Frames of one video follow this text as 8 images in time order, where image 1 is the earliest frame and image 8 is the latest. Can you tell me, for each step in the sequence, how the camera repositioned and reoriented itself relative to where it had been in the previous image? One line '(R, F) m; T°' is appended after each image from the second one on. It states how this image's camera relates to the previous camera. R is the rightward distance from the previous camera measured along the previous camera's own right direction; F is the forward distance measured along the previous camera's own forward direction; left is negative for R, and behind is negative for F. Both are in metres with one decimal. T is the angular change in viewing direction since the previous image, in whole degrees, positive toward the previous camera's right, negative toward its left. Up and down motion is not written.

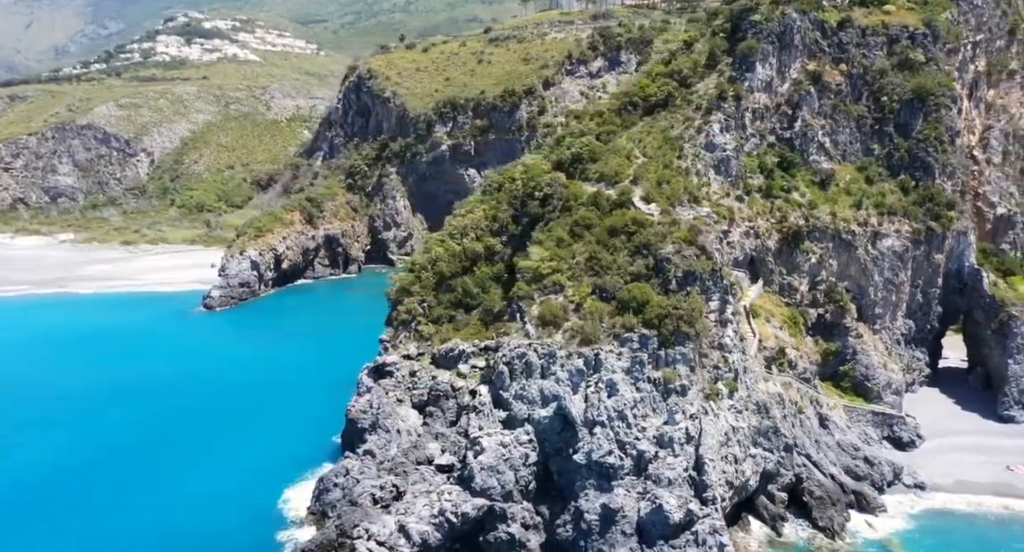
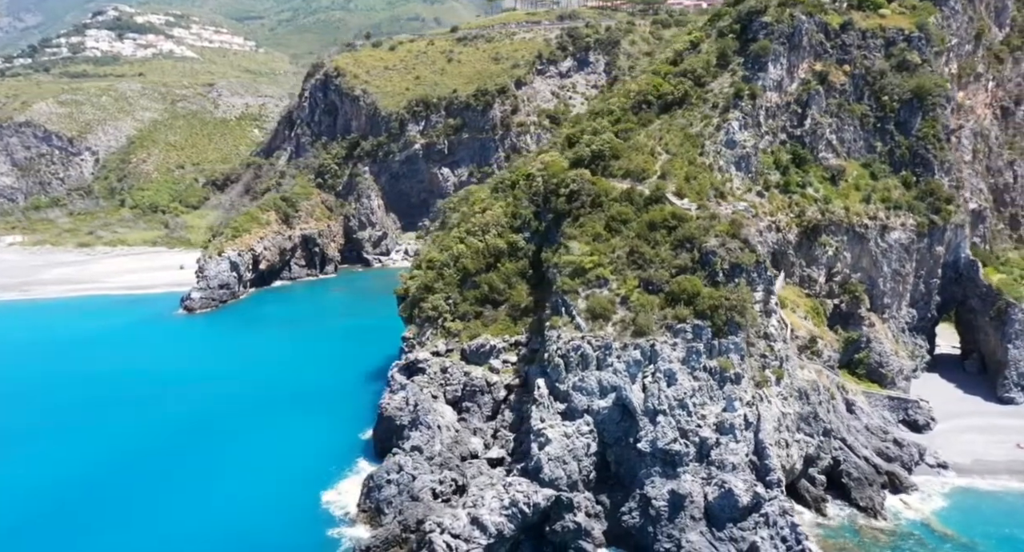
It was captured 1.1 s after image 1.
(-4.8, -0.3) m; +4°
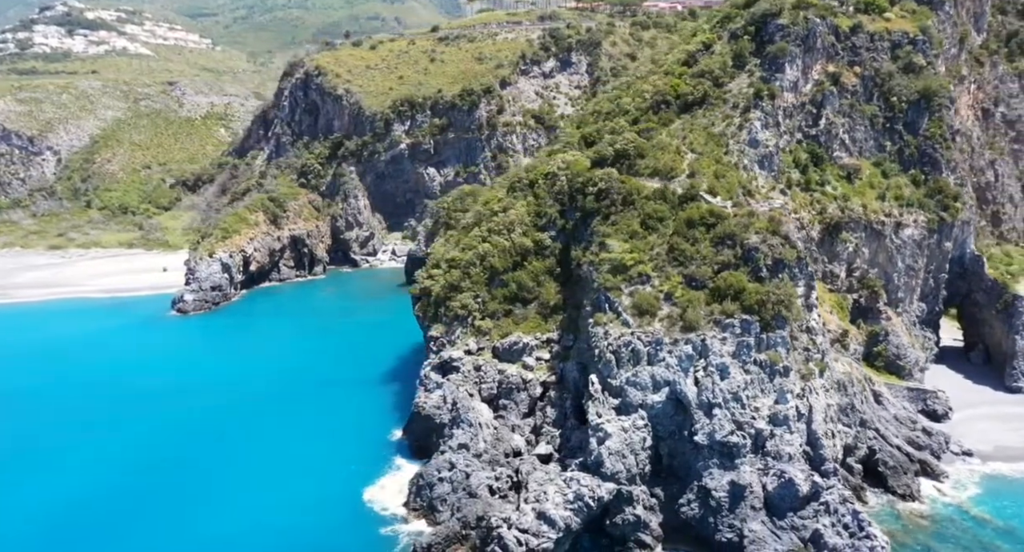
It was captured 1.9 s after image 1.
(-4.0, -0.2) m; +3°
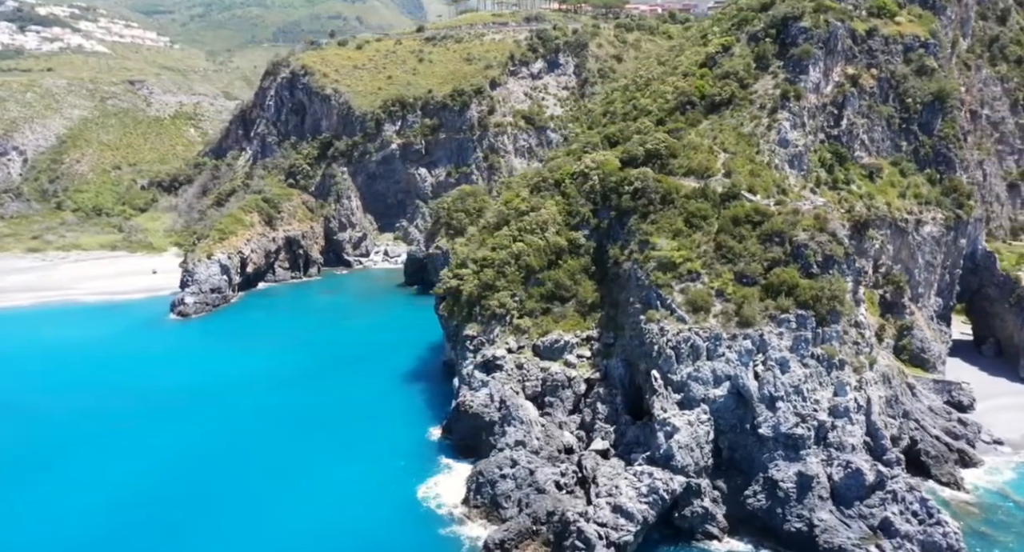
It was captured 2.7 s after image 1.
(-4.3, -0.2) m; +3°
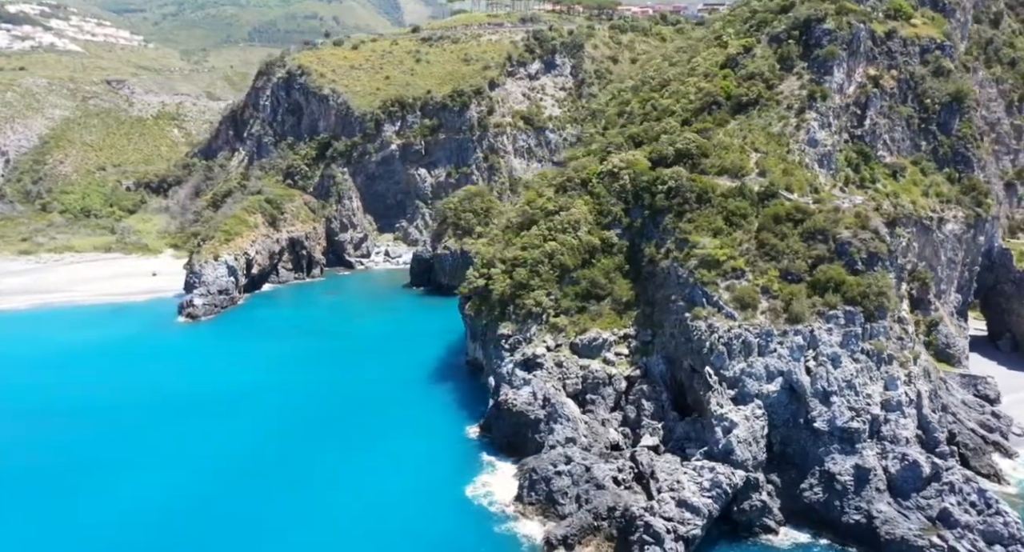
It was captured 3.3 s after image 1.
(-3.4, -0.1) m; +2°
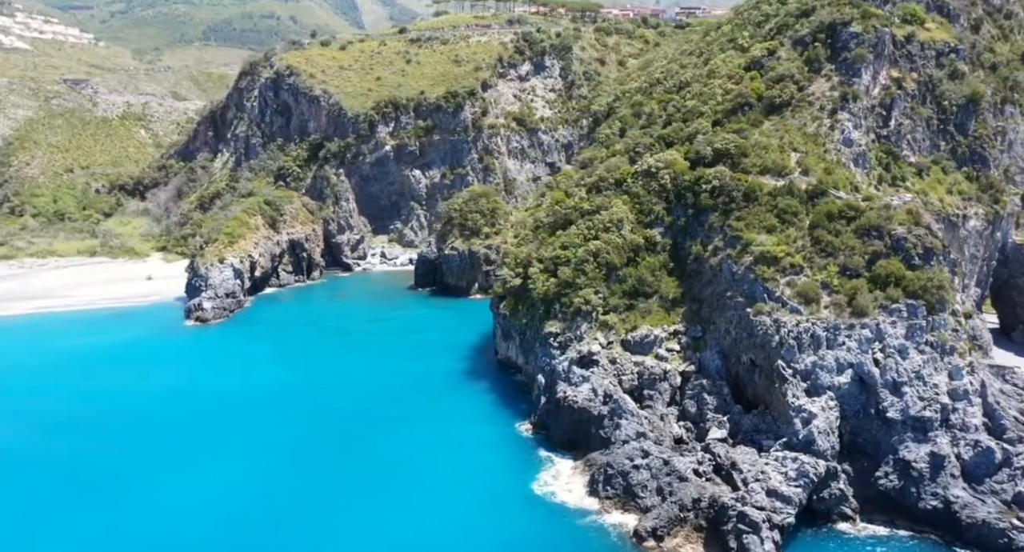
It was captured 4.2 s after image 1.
(-5.3, -0.2) m; +3°
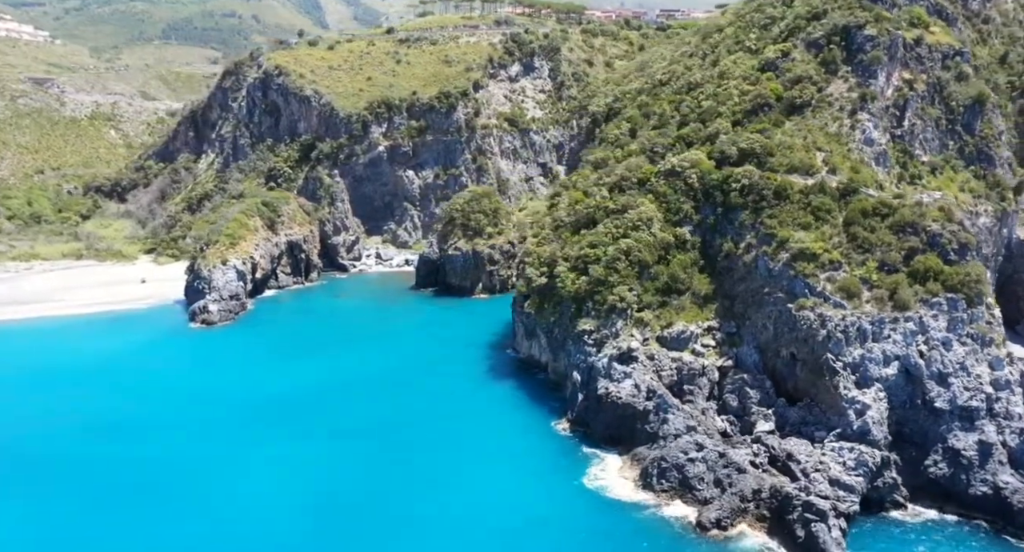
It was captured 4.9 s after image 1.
(-4.2, -0.2) m; +3°
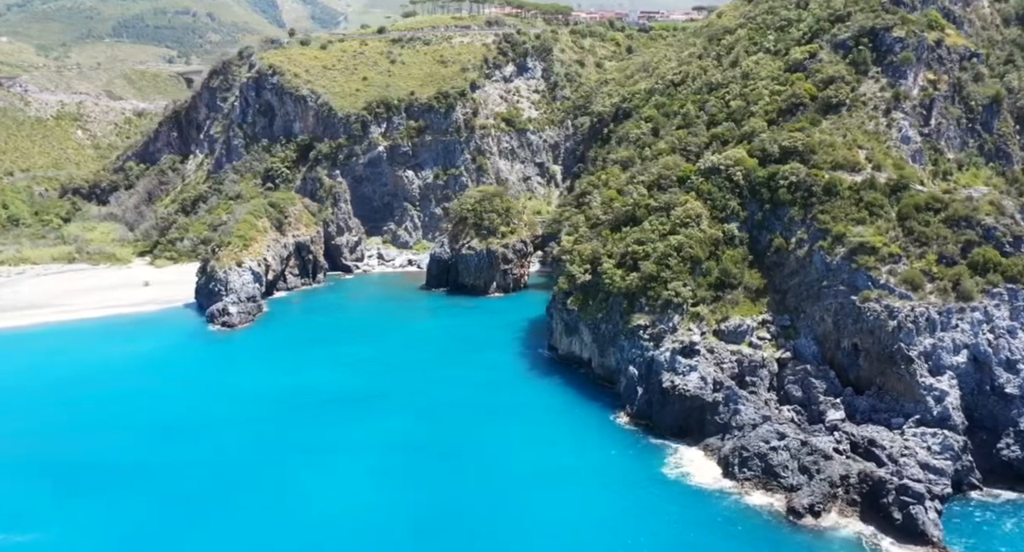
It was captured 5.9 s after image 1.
(-6.0, -0.2) m; +3°
